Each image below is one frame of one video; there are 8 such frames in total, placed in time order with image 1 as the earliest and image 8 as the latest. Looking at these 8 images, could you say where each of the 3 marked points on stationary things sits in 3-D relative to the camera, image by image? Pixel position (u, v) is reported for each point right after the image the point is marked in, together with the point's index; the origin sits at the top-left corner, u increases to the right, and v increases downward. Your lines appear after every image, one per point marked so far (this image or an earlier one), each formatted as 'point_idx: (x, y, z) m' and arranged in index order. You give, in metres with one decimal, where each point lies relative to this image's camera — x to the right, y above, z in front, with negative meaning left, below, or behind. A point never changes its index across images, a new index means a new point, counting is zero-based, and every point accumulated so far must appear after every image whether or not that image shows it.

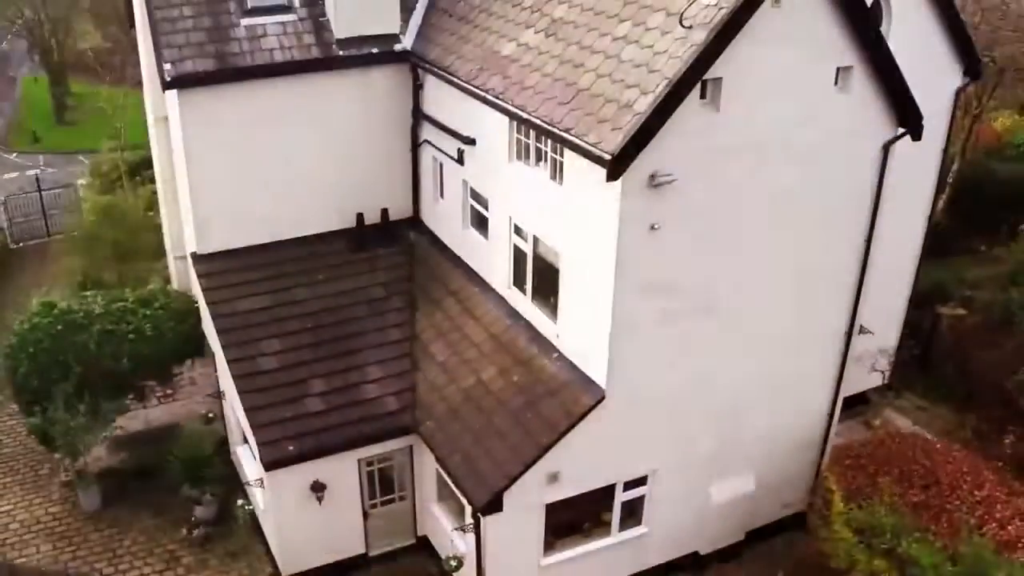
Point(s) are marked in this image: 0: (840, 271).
0: (+9.7, +0.5, +14.7) m
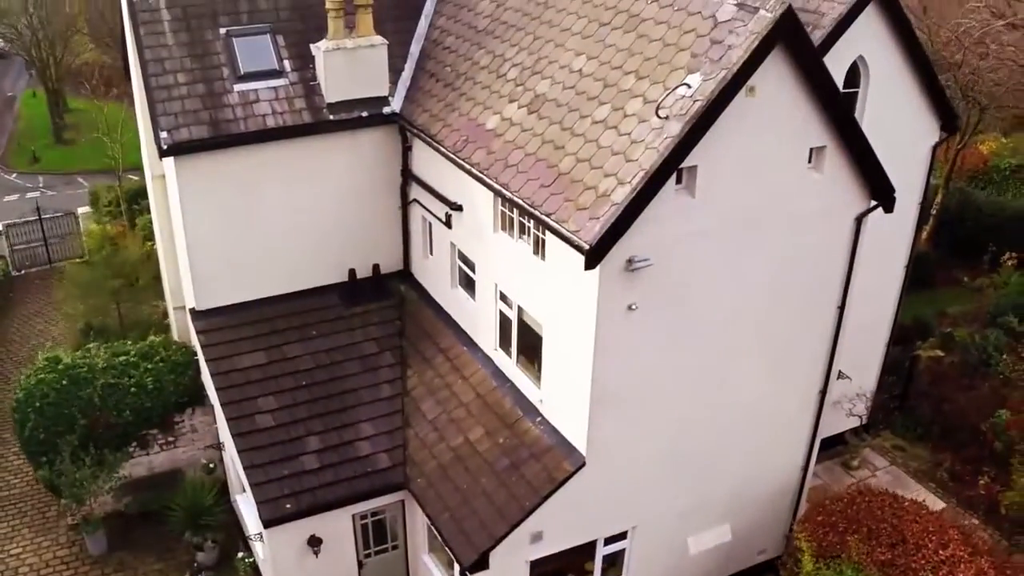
0: (+9.2, -1.4, +15.2) m
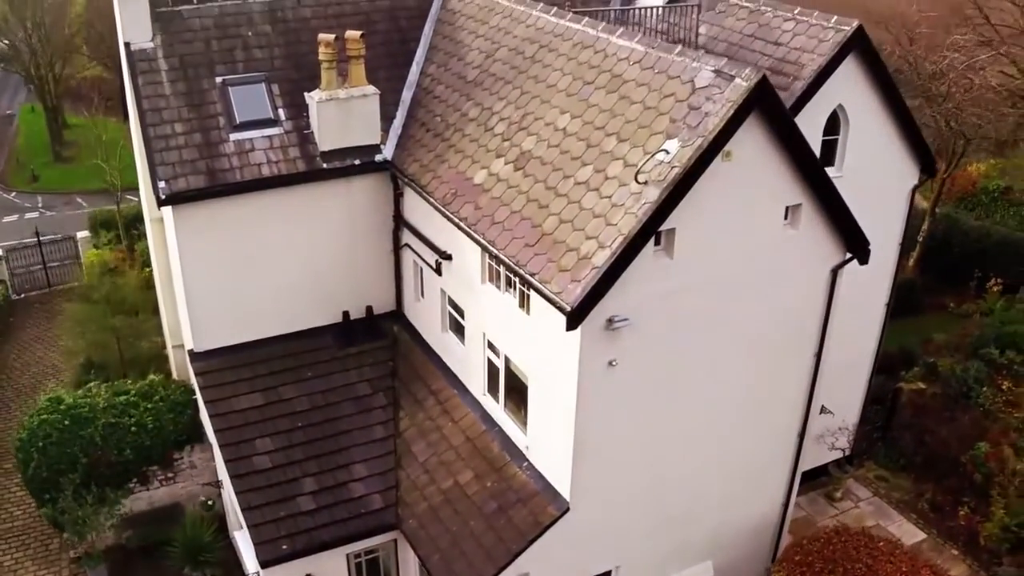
0: (+8.8, -2.9, +15.7) m
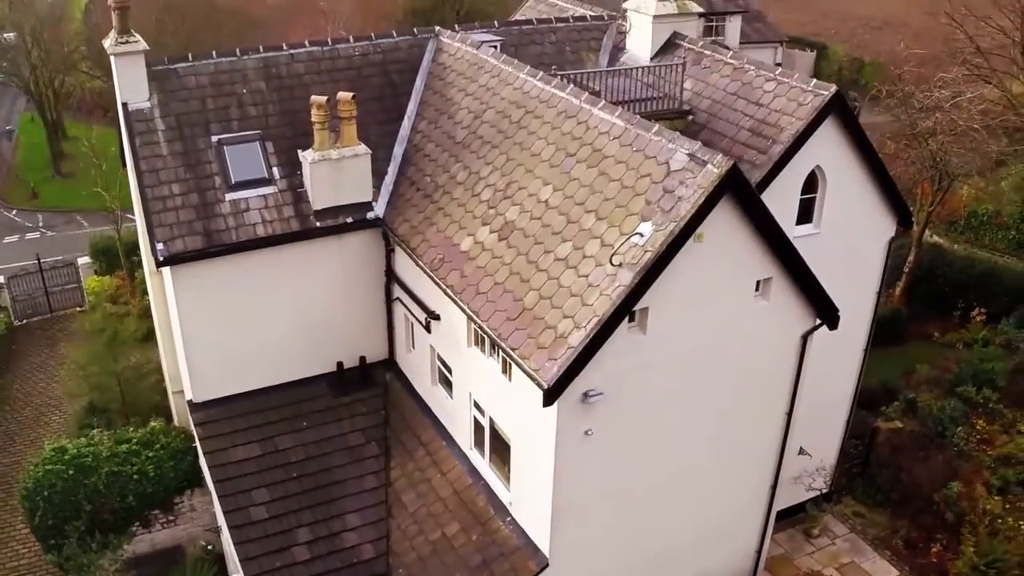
0: (+8.3, -5.0, +16.4) m
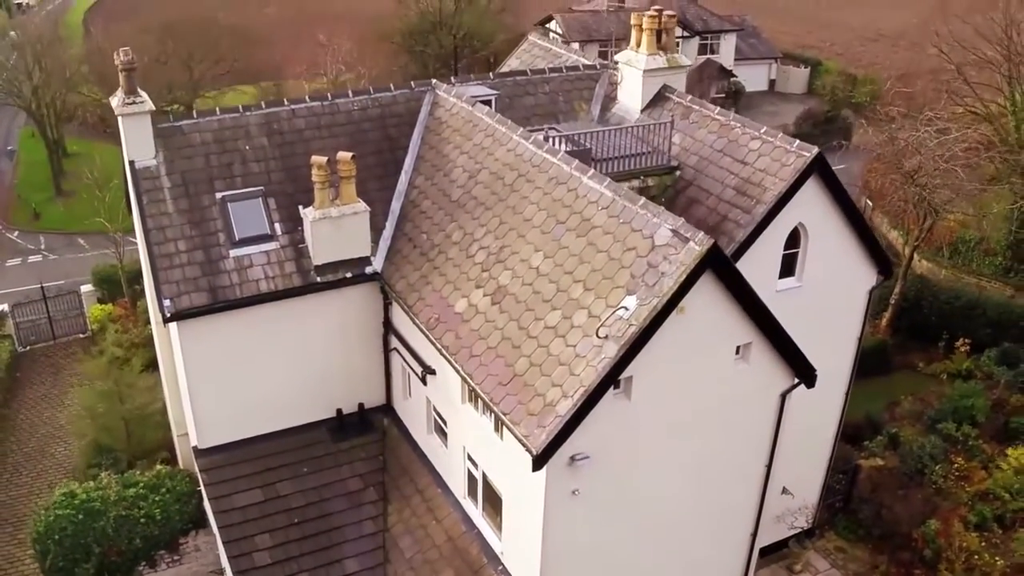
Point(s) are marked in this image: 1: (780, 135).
0: (+8.1, -7.0, +17.1) m
1: (+9.9, +5.7, +18.4) m
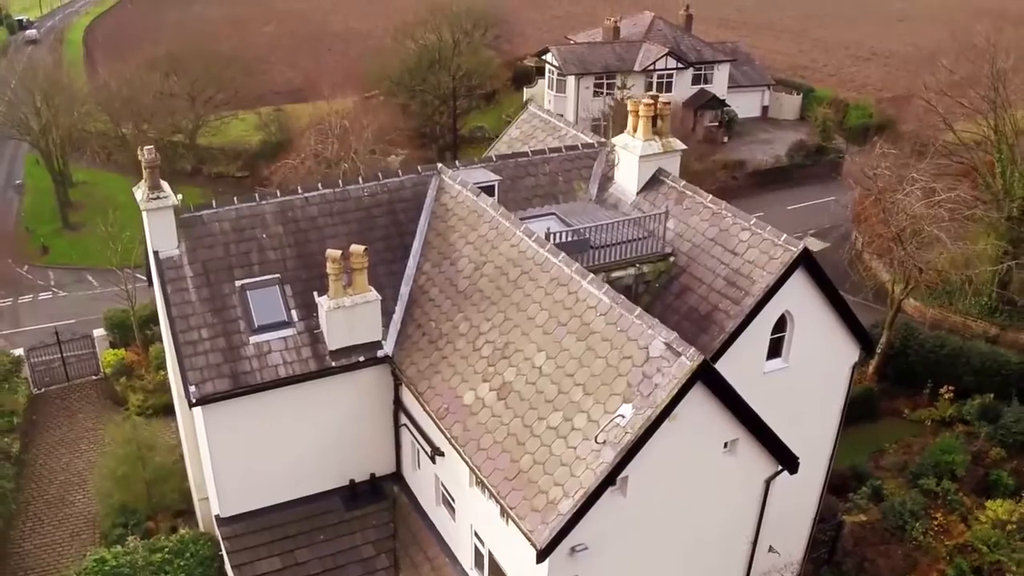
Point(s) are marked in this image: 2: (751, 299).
0: (+8.3, -10.3, +18.4) m
1: (+10.1, +2.4, +19.5) m
2: (+9.0, -0.5, +18.7) m
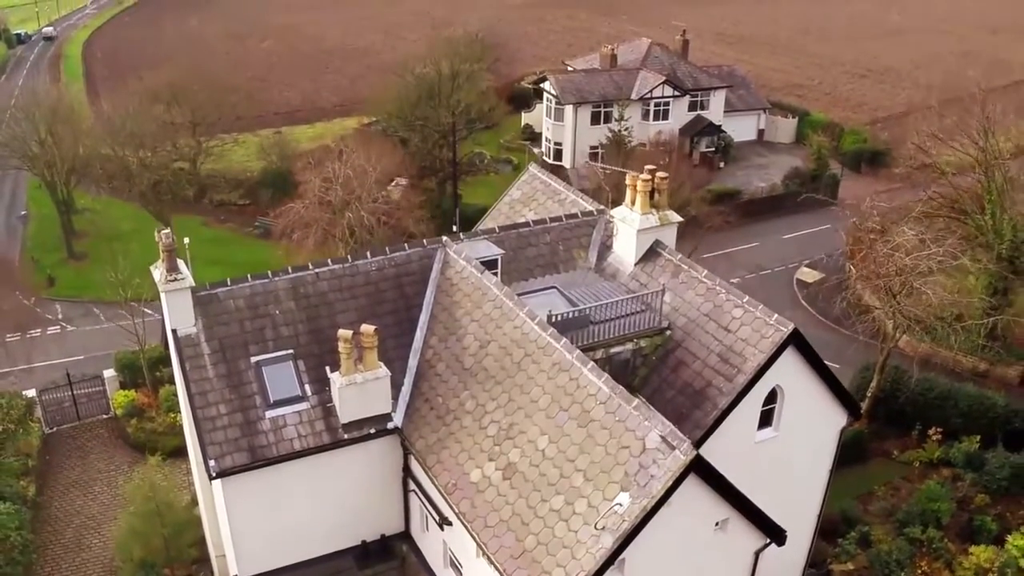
0: (+8.4, -13.4, +19.4) m
1: (+10.2, -0.8, +20.5) m
2: (+9.2, -3.6, +19.7) m
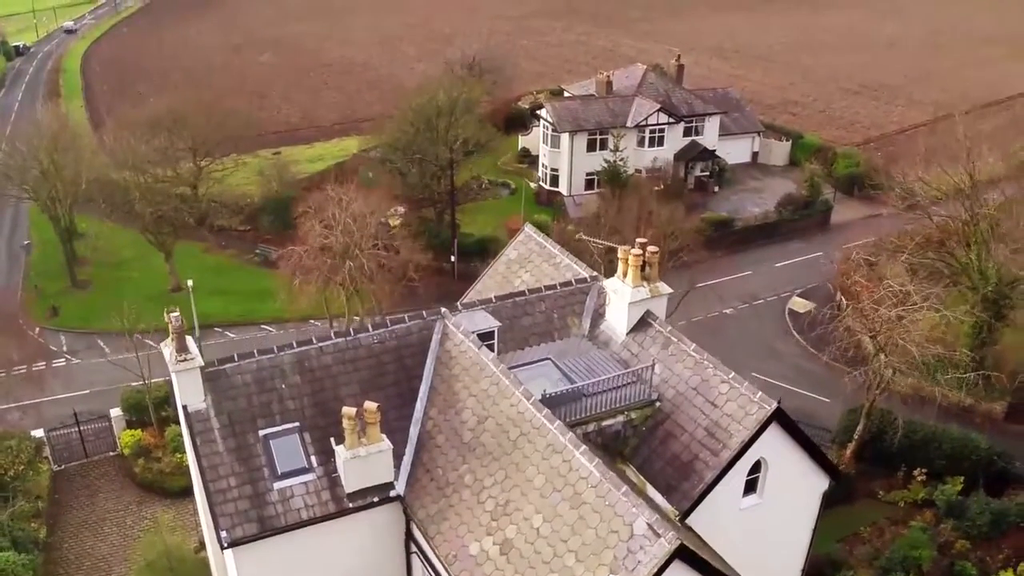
0: (+8.3, -16.8, +20.6) m
1: (+10.1, -4.1, +21.5) m
2: (+9.0, -6.9, +20.7) m
